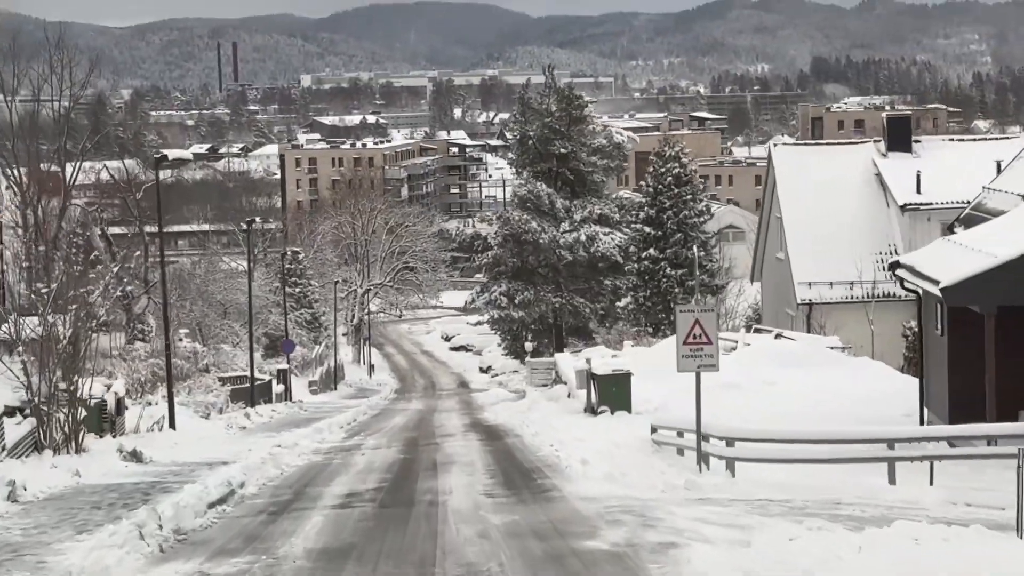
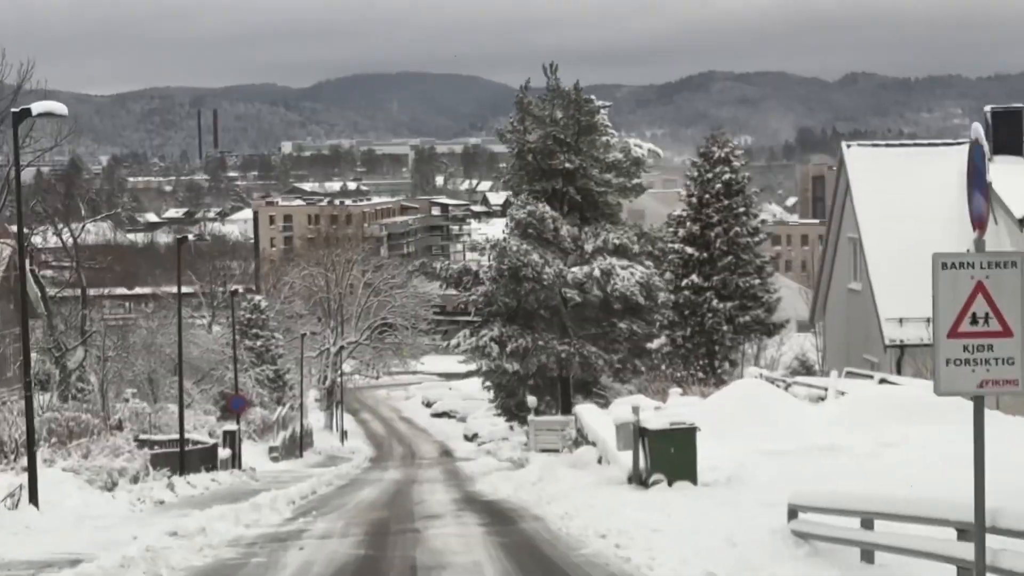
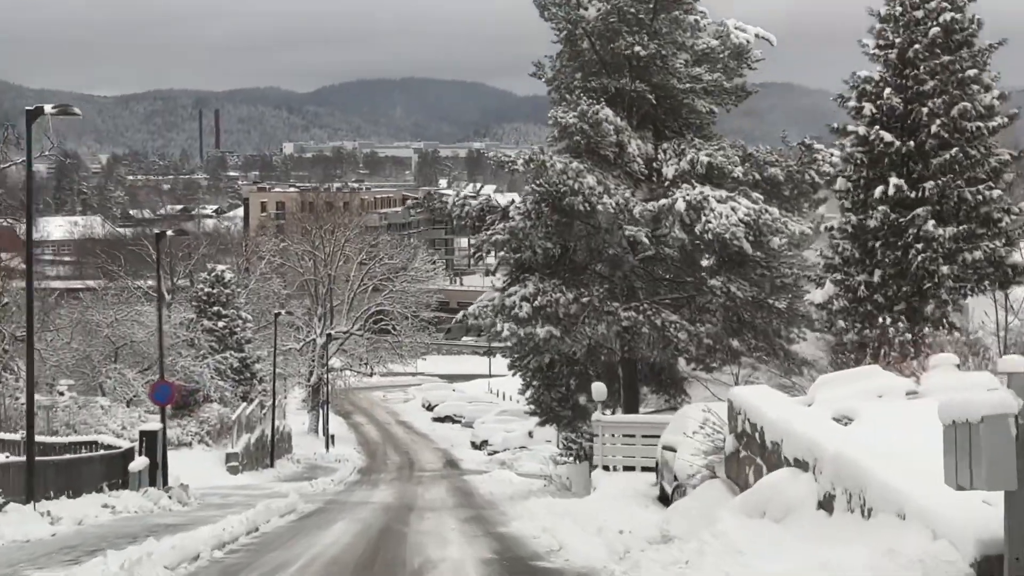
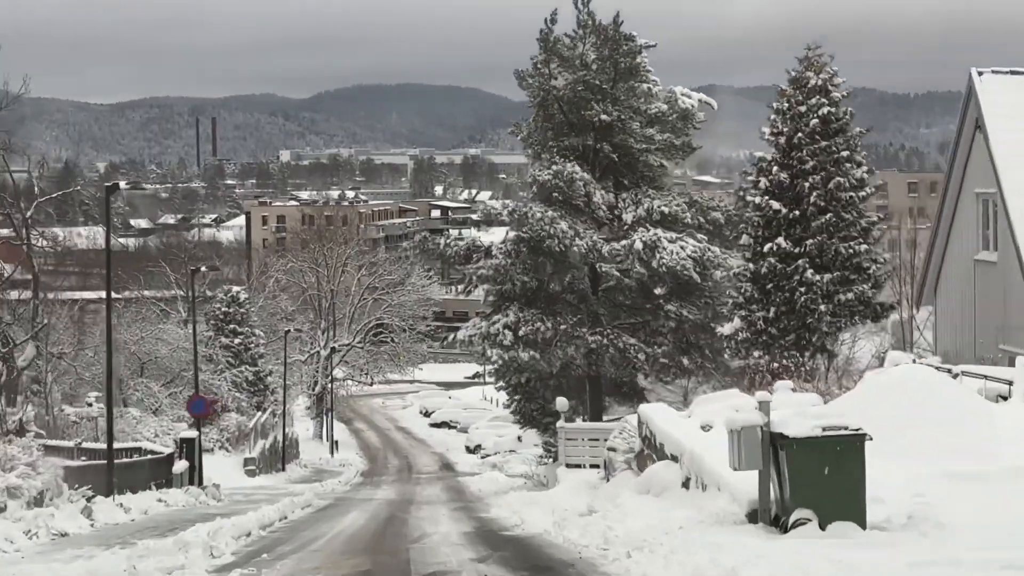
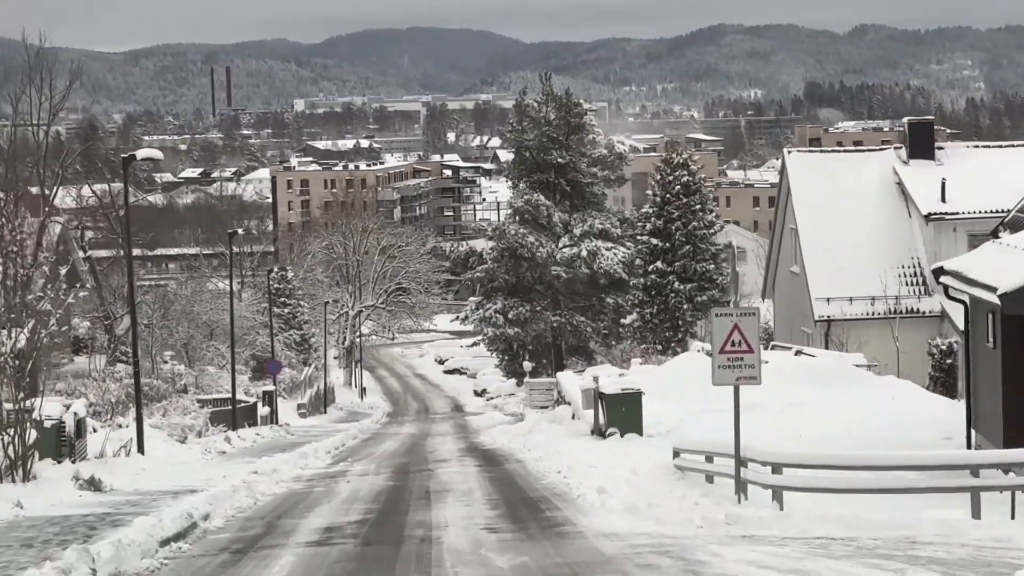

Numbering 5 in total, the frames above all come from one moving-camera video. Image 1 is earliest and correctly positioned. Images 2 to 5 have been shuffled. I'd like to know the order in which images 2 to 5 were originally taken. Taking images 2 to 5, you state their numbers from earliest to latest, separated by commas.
5, 2, 4, 3
